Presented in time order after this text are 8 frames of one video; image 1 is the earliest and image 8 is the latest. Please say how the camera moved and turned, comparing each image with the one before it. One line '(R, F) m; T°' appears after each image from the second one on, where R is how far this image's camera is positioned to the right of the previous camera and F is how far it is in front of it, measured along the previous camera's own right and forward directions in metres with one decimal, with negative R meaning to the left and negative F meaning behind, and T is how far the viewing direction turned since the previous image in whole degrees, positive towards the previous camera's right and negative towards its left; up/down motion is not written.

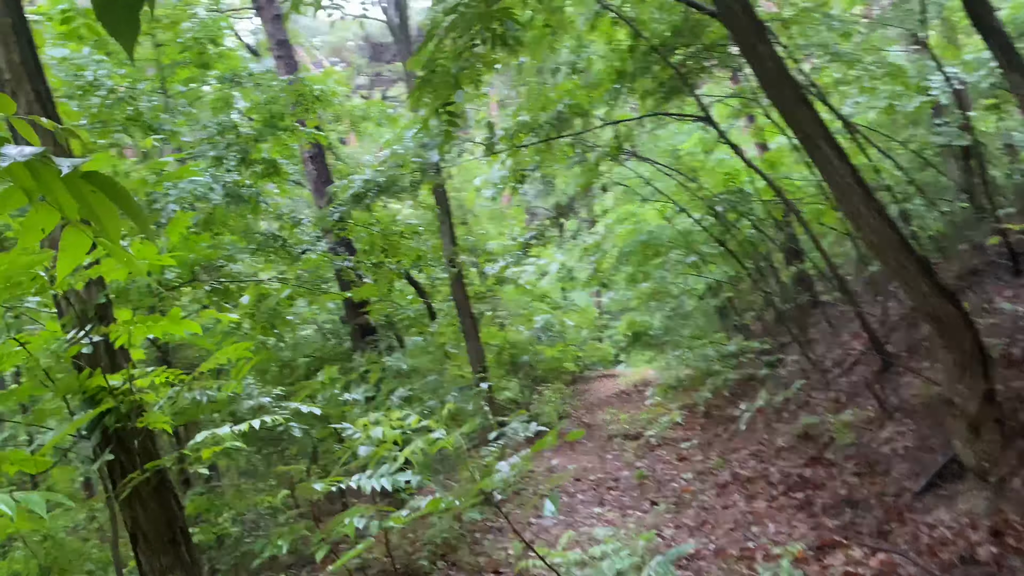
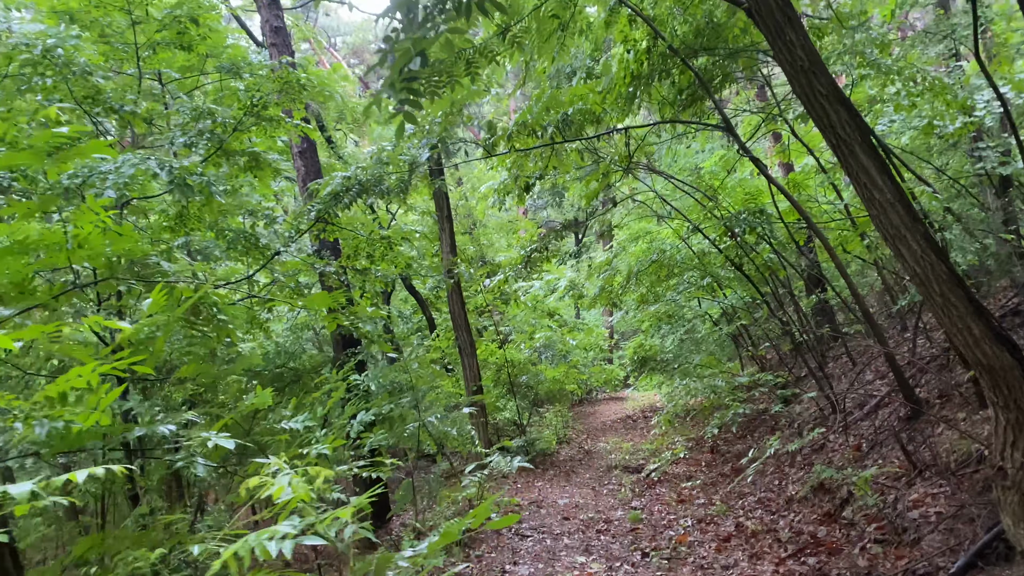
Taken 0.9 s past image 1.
(+0.2, +0.6) m; -1°
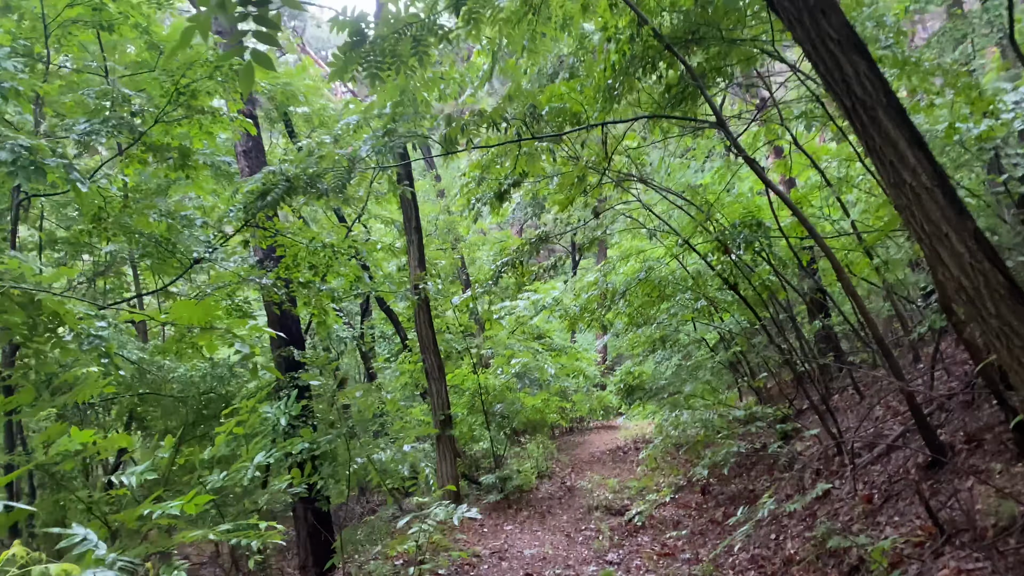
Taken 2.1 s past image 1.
(+0.3, +0.8) m; 0°
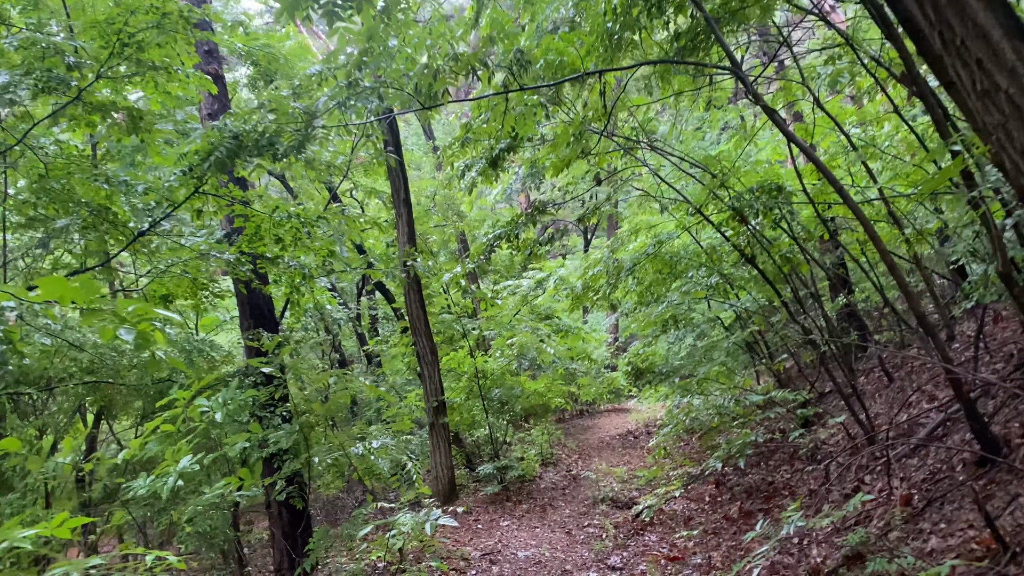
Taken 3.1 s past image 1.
(+0.2, +0.6) m; -1°
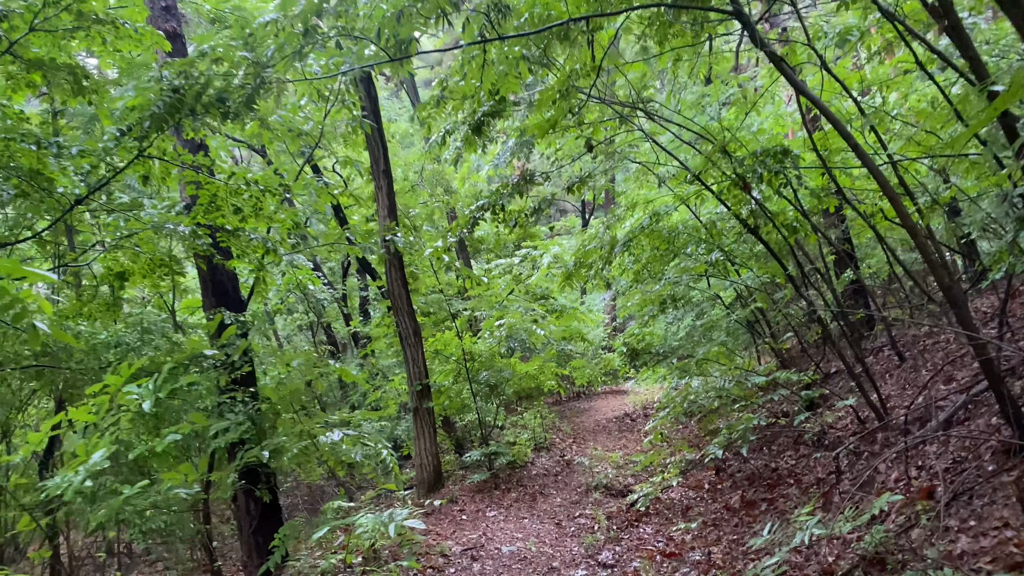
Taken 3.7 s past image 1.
(+0.1, +0.4) m; 0°
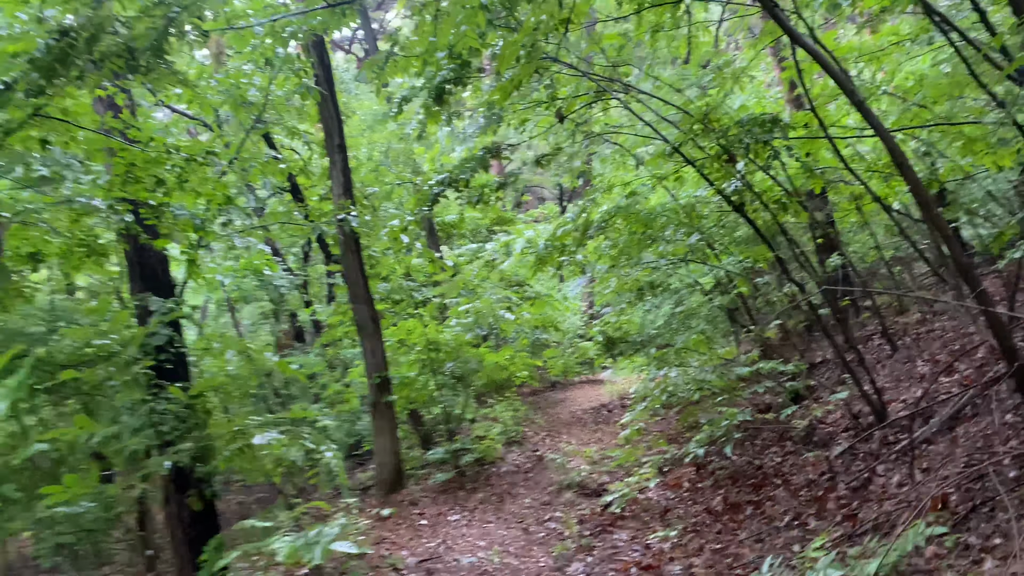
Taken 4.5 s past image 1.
(+0.1, +0.5) m; +1°
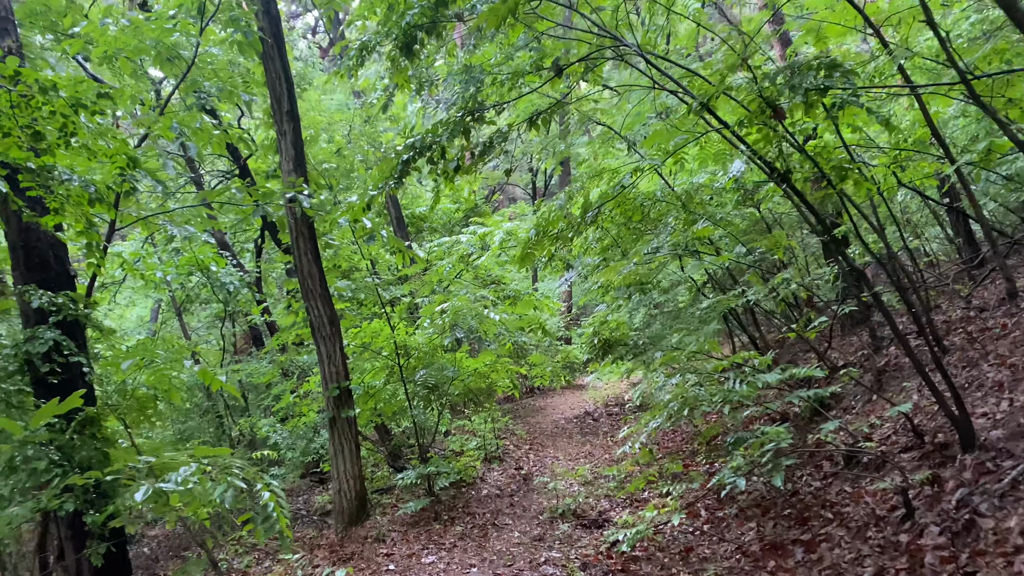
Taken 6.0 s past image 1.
(-0.1, +1.0) m; +2°
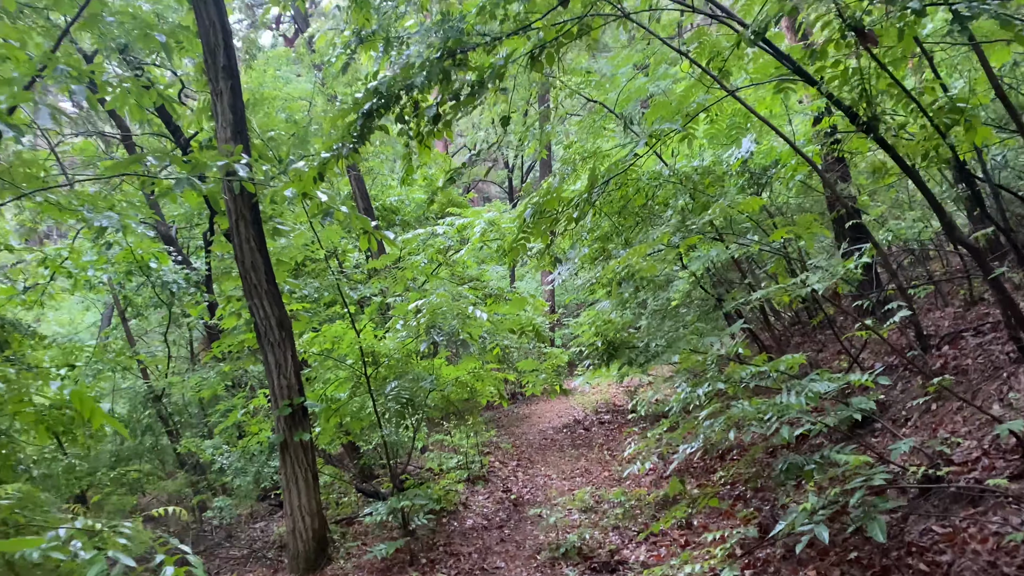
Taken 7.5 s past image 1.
(-0.1, +1.0) m; +2°
